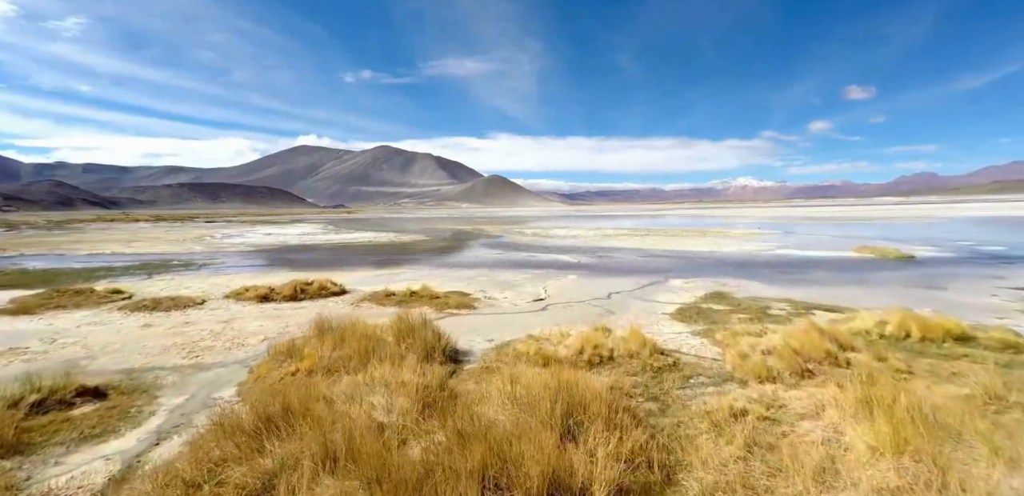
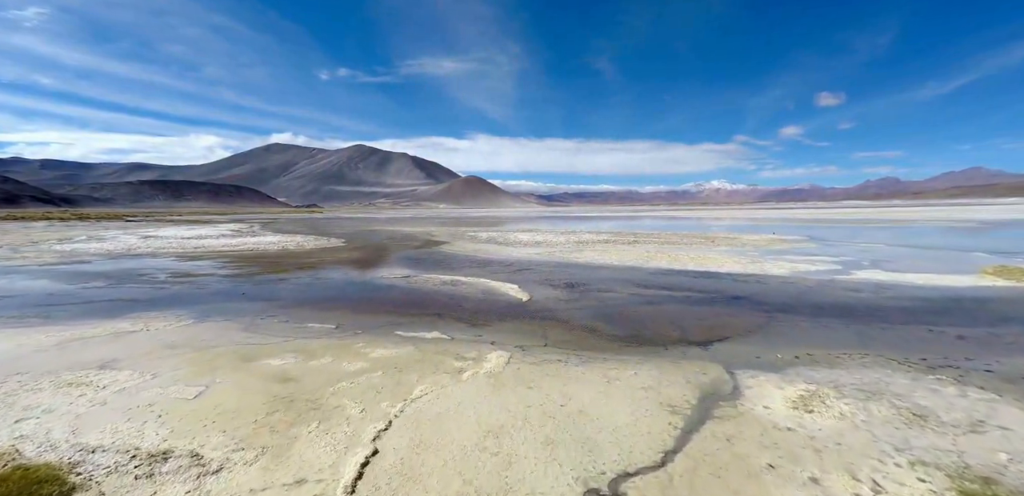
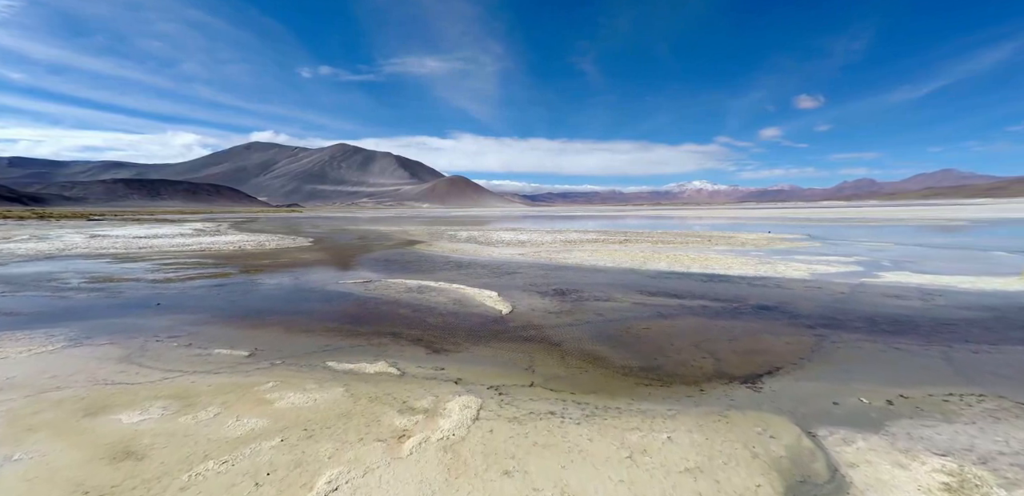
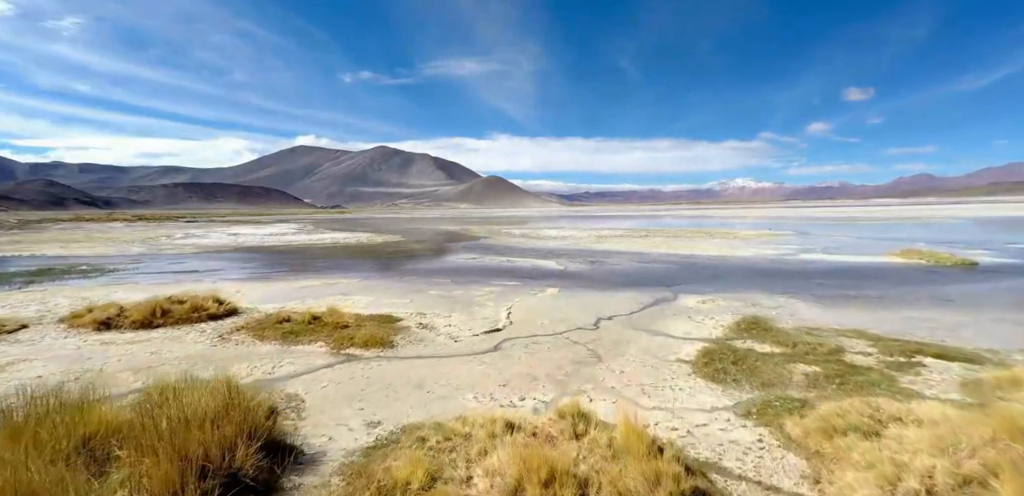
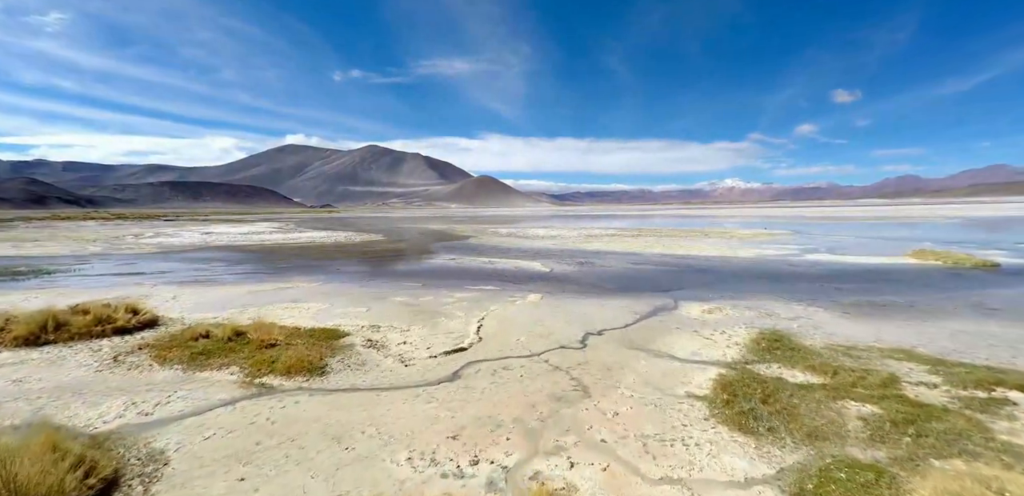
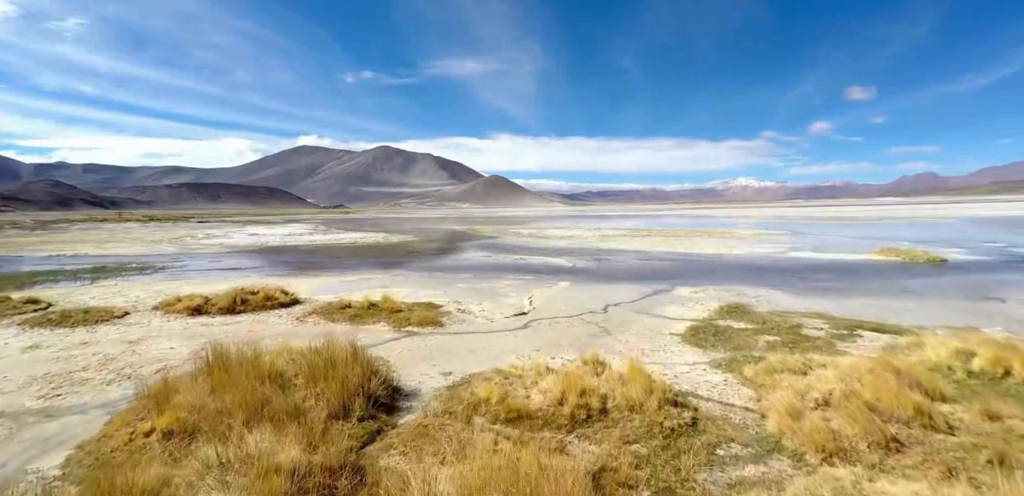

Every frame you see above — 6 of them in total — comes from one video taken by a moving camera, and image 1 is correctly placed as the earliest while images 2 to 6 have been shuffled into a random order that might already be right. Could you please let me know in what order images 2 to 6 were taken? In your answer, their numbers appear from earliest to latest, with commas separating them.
6, 4, 5, 2, 3
